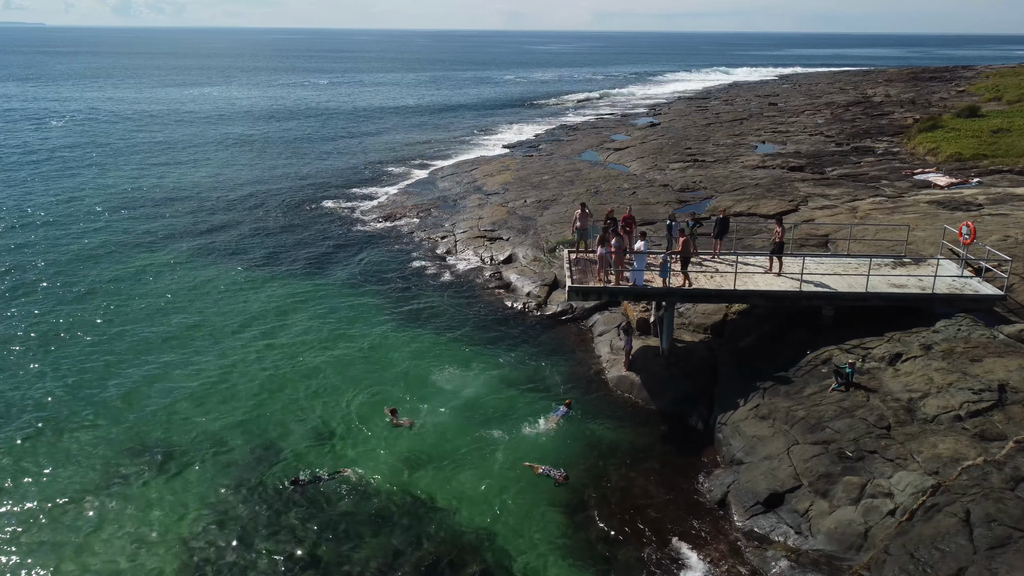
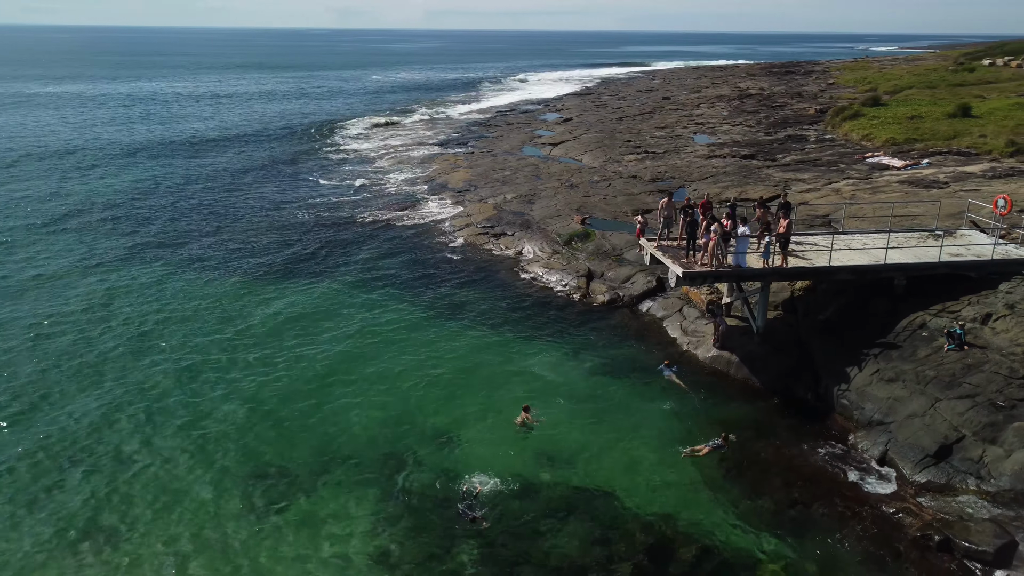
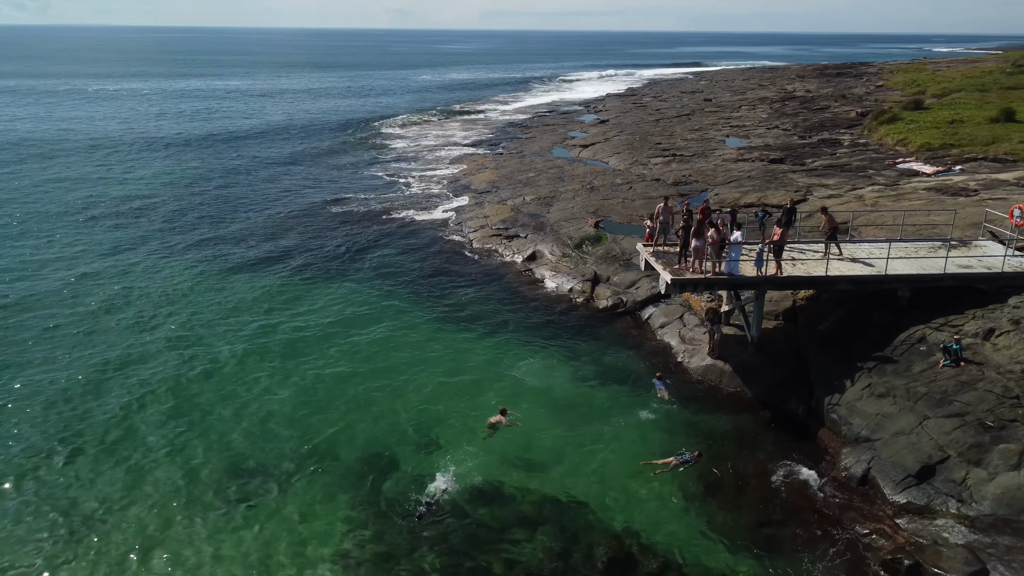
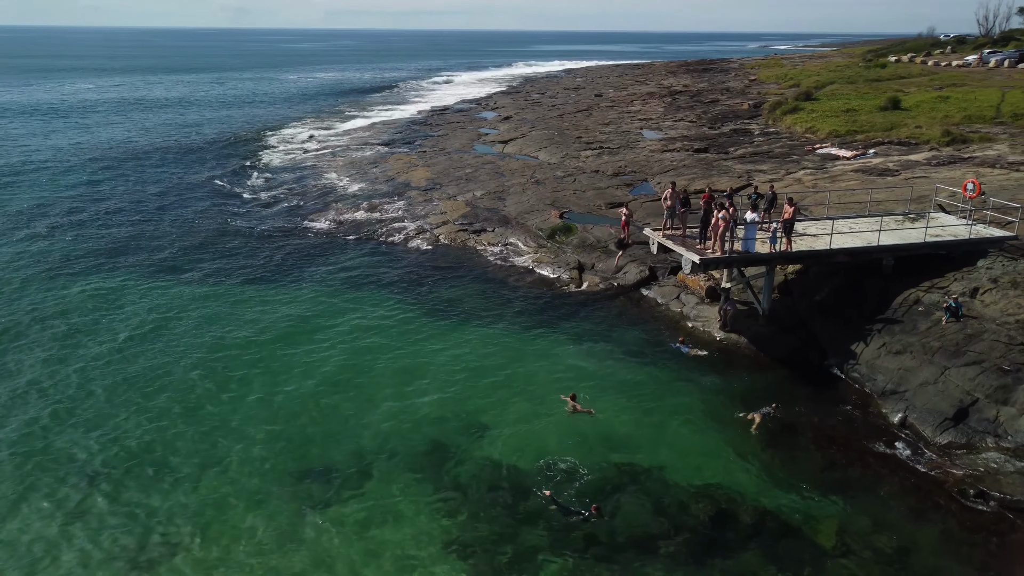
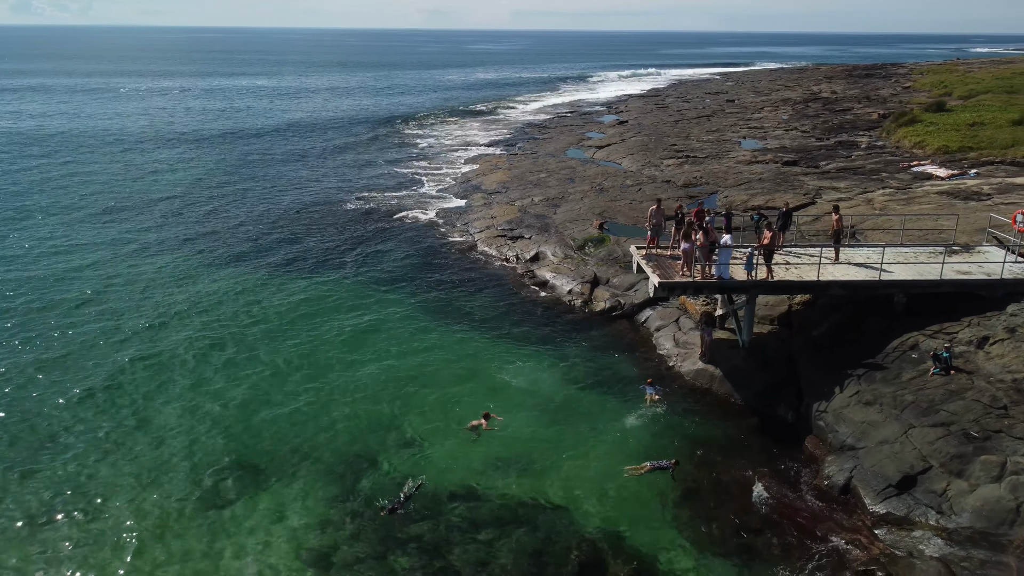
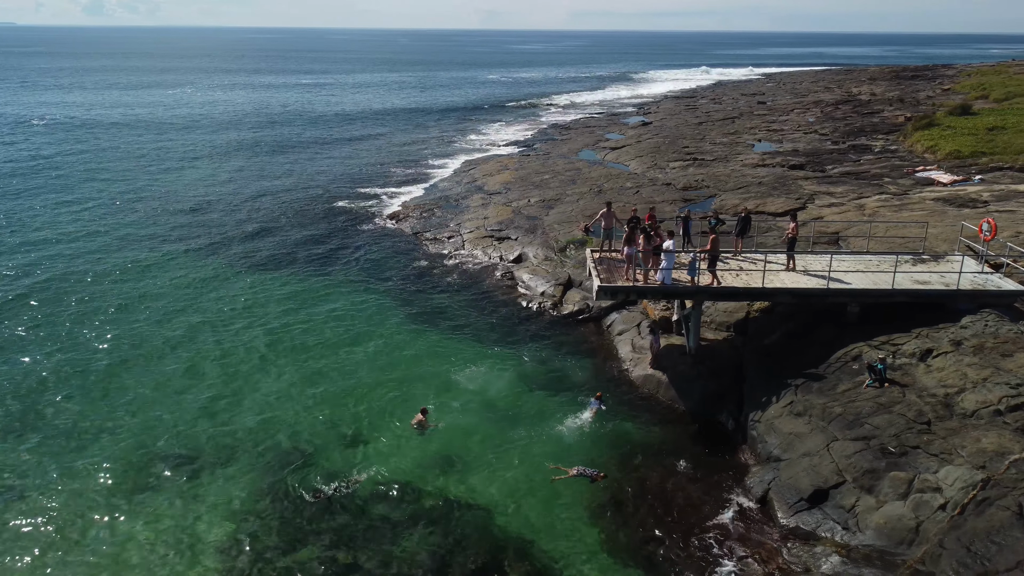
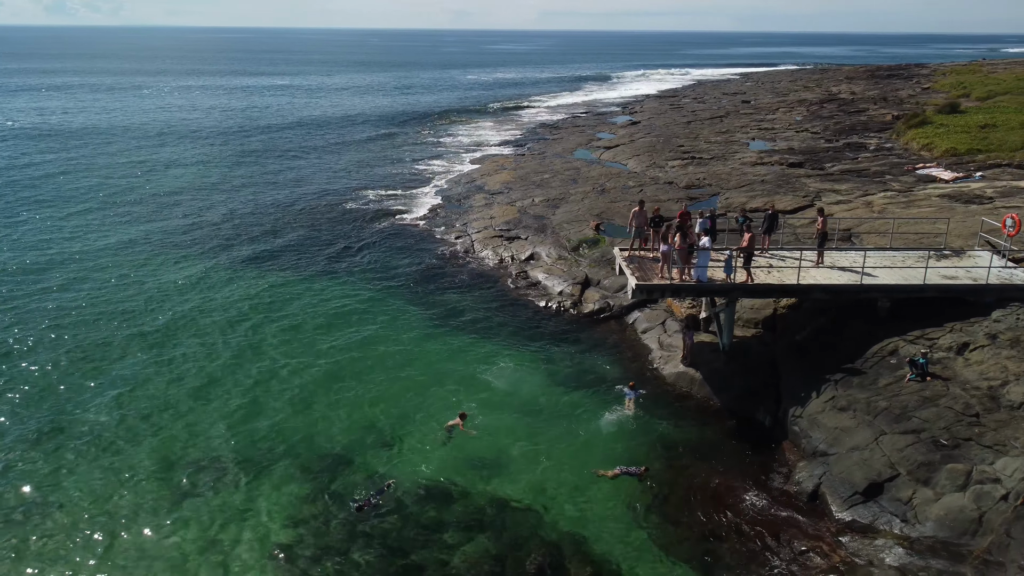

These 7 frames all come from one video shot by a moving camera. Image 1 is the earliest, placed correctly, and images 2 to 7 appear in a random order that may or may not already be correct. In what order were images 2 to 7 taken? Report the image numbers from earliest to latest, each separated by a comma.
6, 7, 5, 3, 2, 4
